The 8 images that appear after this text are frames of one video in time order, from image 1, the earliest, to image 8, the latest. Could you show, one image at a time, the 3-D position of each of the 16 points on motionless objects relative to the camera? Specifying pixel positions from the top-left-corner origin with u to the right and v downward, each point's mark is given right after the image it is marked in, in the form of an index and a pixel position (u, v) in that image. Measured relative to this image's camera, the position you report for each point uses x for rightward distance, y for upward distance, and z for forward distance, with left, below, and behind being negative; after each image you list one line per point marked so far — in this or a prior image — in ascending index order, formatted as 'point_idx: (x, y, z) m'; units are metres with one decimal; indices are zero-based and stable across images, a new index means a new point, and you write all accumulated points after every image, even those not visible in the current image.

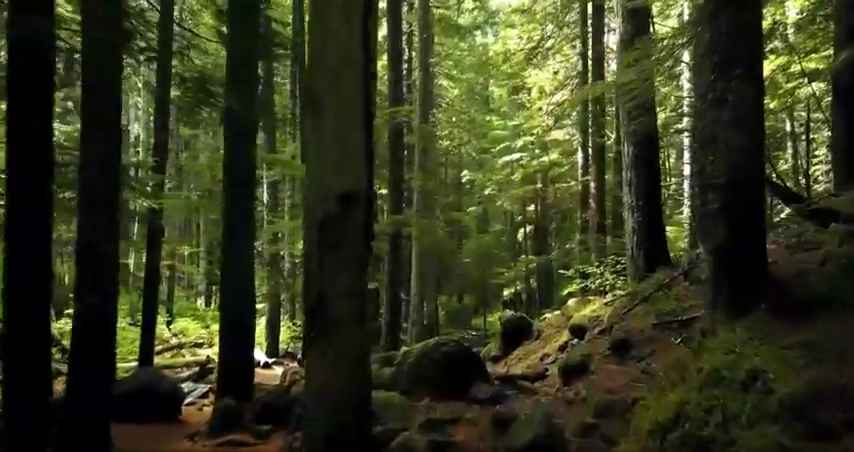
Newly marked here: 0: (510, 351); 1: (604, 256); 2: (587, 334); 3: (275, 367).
0: (+1.2, -1.8, +11.3) m
1: (+4.6, -0.8, +20.1) m
2: (+1.9, -1.4, +9.4) m
3: (-3.9, -3.6, +19.8) m
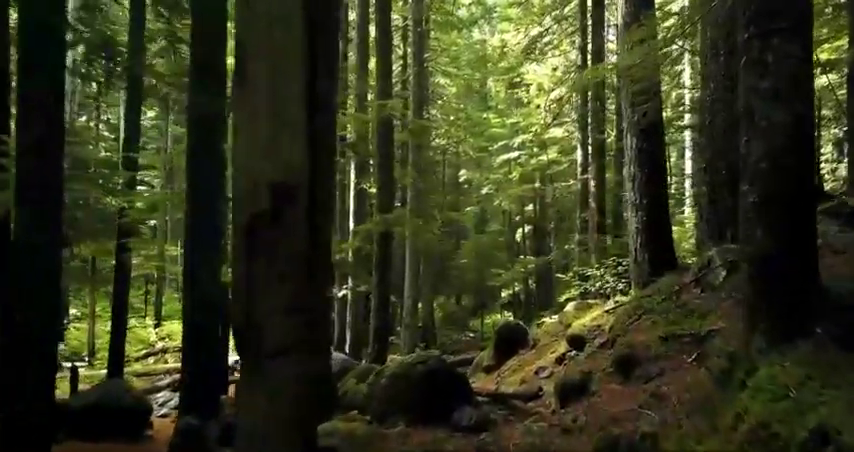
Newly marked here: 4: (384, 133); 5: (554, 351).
0: (+1.0, -1.8, +10.5) m
1: (+4.4, -0.8, +19.3) m
2: (+1.8, -1.4, +8.6) m
3: (-4.1, -3.6, +19.0) m
4: (-0.8, +1.8, +14.6) m
5: (+1.5, -1.5, +9.3) m
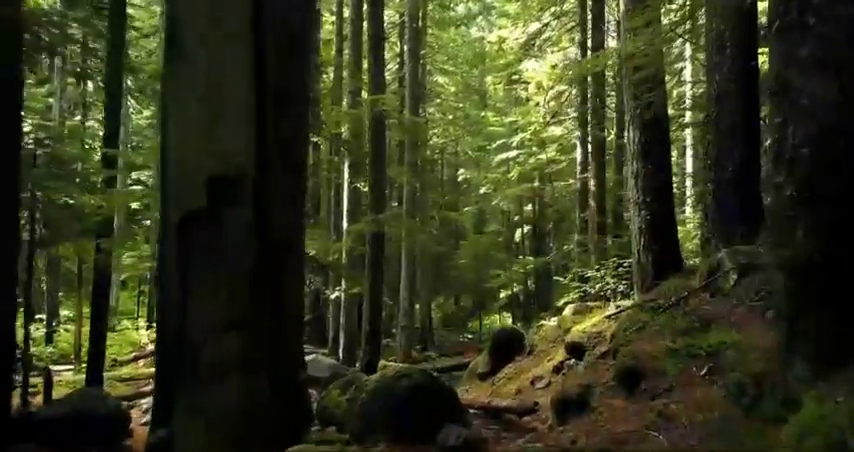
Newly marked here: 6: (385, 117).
0: (+0.9, -1.8, +10.0) m
1: (+4.3, -0.8, +18.8) m
2: (+1.7, -1.4, +8.1) m
3: (-4.2, -3.6, +18.5) m
4: (-0.9, +1.8, +14.1) m
5: (+1.4, -1.5, +8.8) m
6: (-0.8, +2.0, +14.3) m
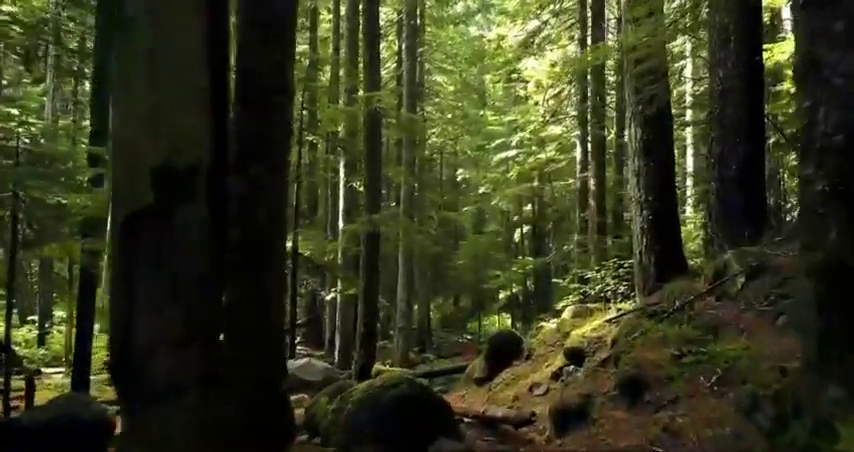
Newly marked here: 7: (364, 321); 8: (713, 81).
0: (+0.9, -1.8, +9.7) m
1: (+4.3, -0.8, +18.5) m
2: (+1.6, -1.4, +7.8) m
3: (-4.2, -3.6, +18.2) m
4: (-1.0, +1.8, +13.8) m
5: (+1.4, -1.5, +8.5) m
6: (-0.9, +2.0, +14.0) m
7: (-1.1, -1.8, +13.5) m
8: (+4.0, +2.0, +10.7) m
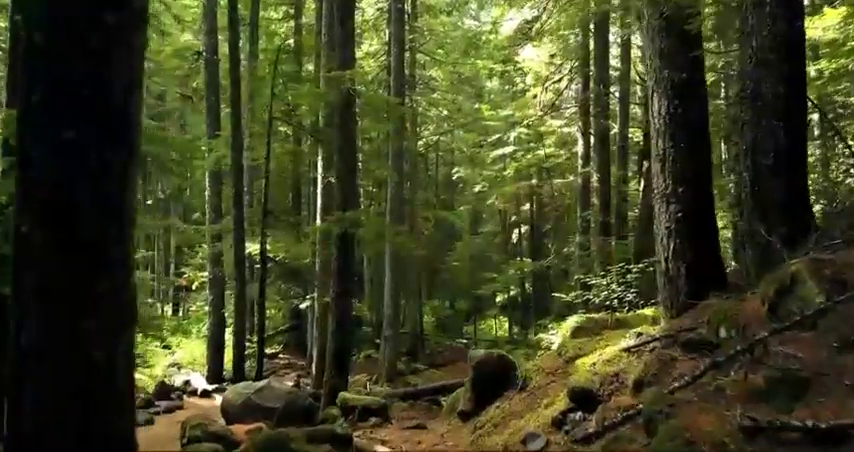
0: (+0.6, -1.8, +8.0) m
1: (+4.0, -0.8, +16.8) m
2: (+1.3, -1.4, +6.1) m
3: (-4.5, -3.6, +16.4) m
4: (-1.3, +1.8, +12.1) m
5: (+1.1, -1.5, +6.8) m
6: (-1.1, +2.0, +12.3) m
7: (-1.4, -1.8, +11.8) m
8: (+3.7, +2.0, +9.0) m
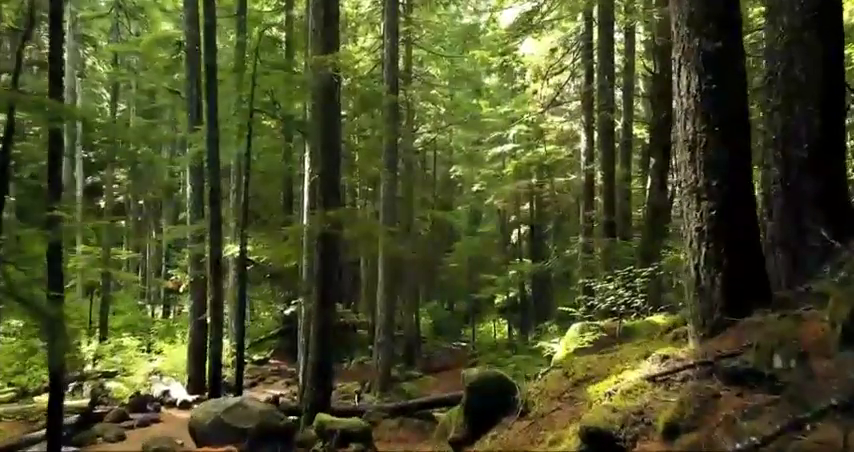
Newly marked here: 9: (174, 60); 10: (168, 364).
0: (+0.5, -1.9, +7.0) m
1: (+3.8, -0.8, +15.8) m
2: (+1.2, -1.4, +5.1) m
3: (-4.6, -3.6, +15.4) m
4: (-1.4, +1.8, +11.1) m
5: (+1.0, -1.5, +5.8) m
6: (-1.3, +2.0, +11.3) m
7: (-1.5, -1.8, +10.8) m
8: (+3.6, +2.0, +8.0) m
9: (-6.2, +4.1, +19.0) m
10: (-6.4, -3.4, +19.1) m
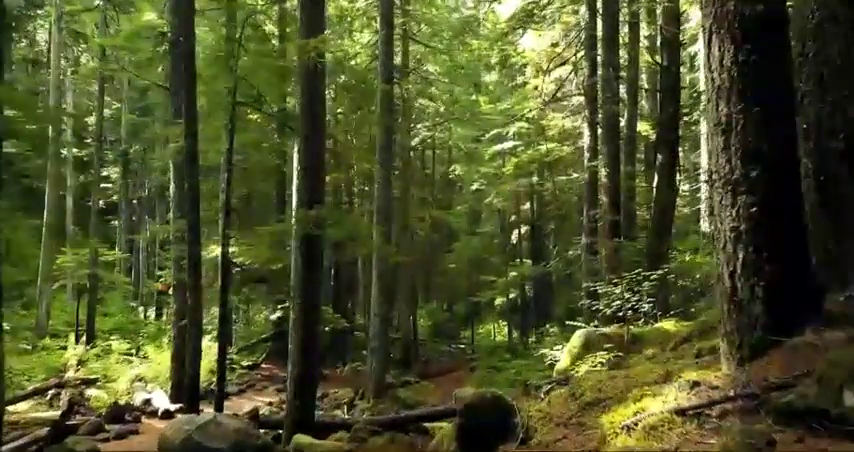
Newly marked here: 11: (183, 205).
0: (+0.4, -1.8, +6.2) m
1: (+3.8, -0.8, +15.0) m
2: (+1.1, -1.4, +4.3) m
3: (-4.7, -3.6, +14.6) m
4: (-1.5, +1.8, +10.3) m
5: (+0.9, -1.5, +4.9) m
6: (-1.4, +2.0, +10.4) m
7: (-1.6, -1.8, +10.0) m
8: (+3.5, +2.0, +7.2) m
9: (-6.3, +4.1, +18.2) m
10: (-6.5, -3.4, +18.2) m
11: (-5.0, +0.4, +15.9) m
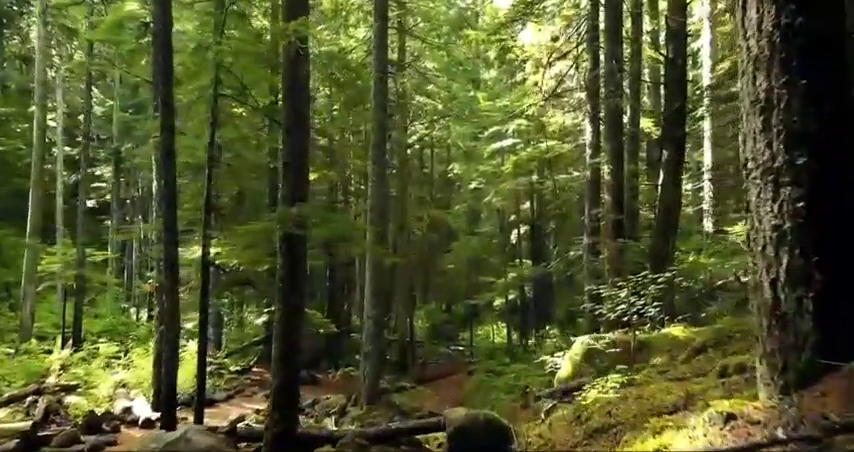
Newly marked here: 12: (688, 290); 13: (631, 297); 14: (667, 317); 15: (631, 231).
0: (+0.3, -1.8, +5.5) m
1: (+3.6, -0.8, +14.3) m
2: (+1.0, -1.4, +3.6) m
3: (-4.8, -3.6, +13.9) m
4: (-1.6, +1.8, +9.5) m
5: (+0.8, -1.5, +4.2) m
6: (-1.5, +2.0, +9.7) m
7: (-1.7, -1.7, +9.2) m
8: (+3.4, +2.0, +6.5) m
9: (-6.4, +4.1, +17.4) m
10: (-6.6, -3.4, +17.5) m
11: (-5.1, +0.5, +15.2) m
12: (+4.4, -1.1, +13.0) m
13: (+3.1, -1.0, +11.5) m
14: (+3.7, -1.4, +11.9) m
15: (+4.3, -0.1, +16.4) m
